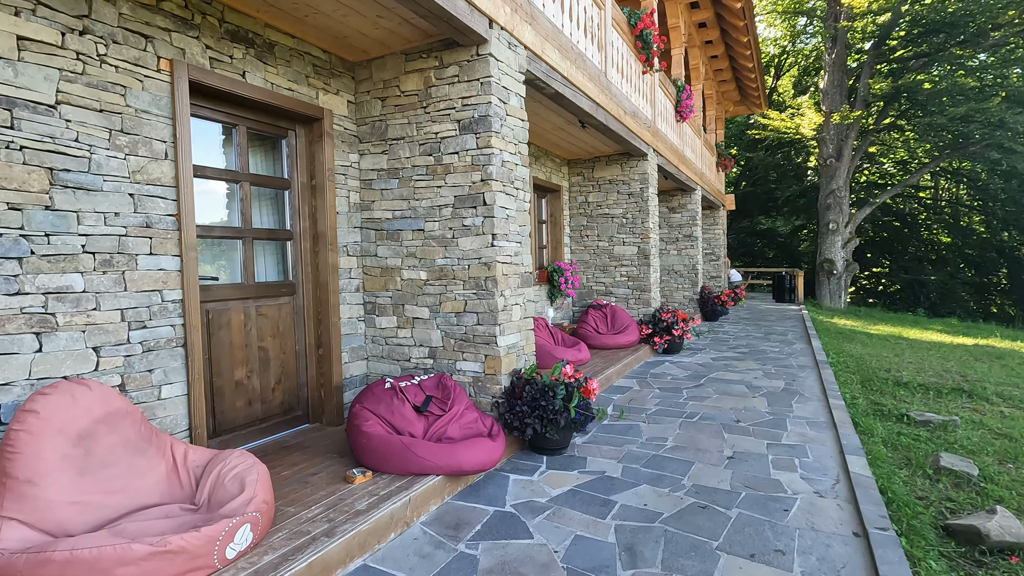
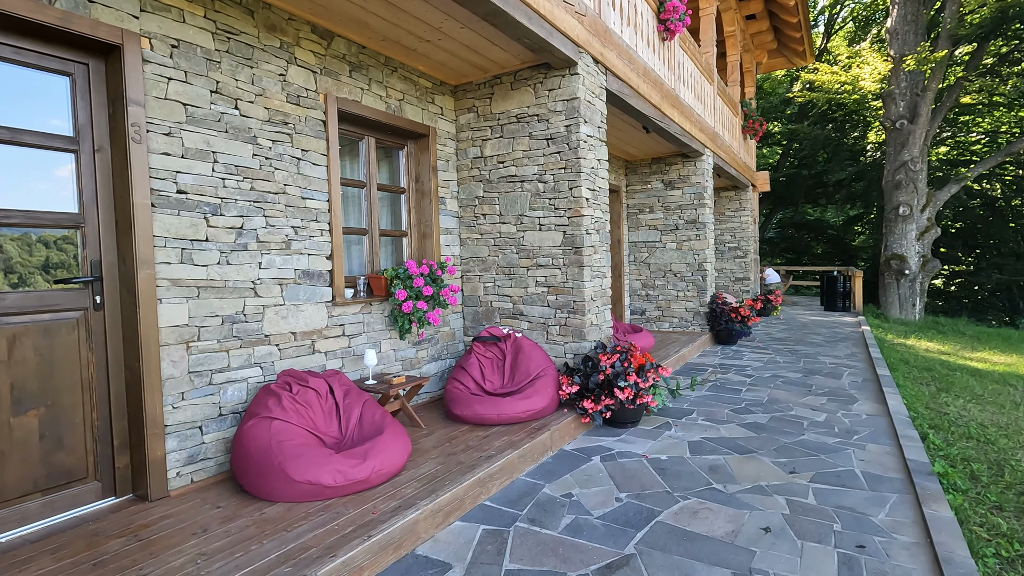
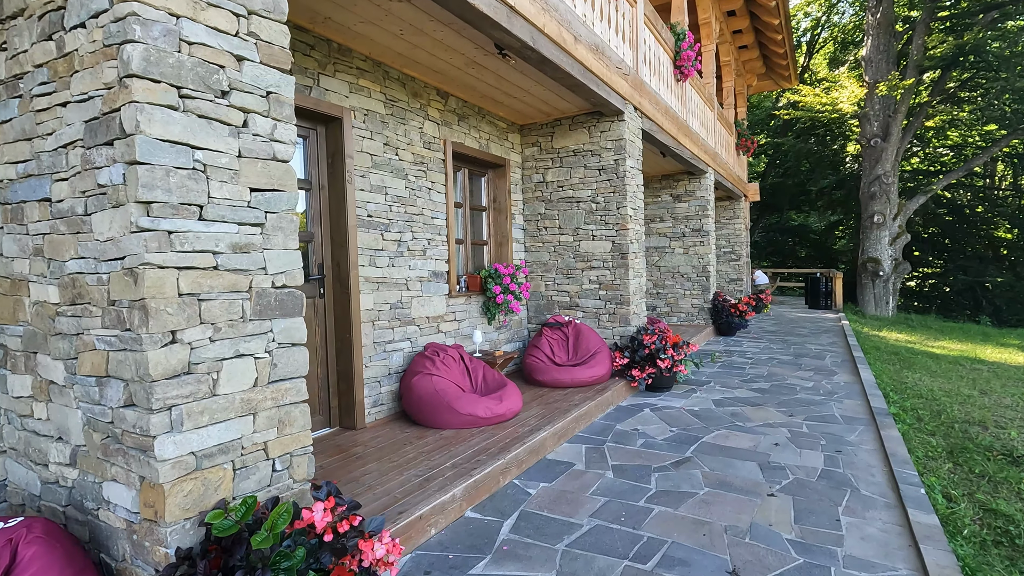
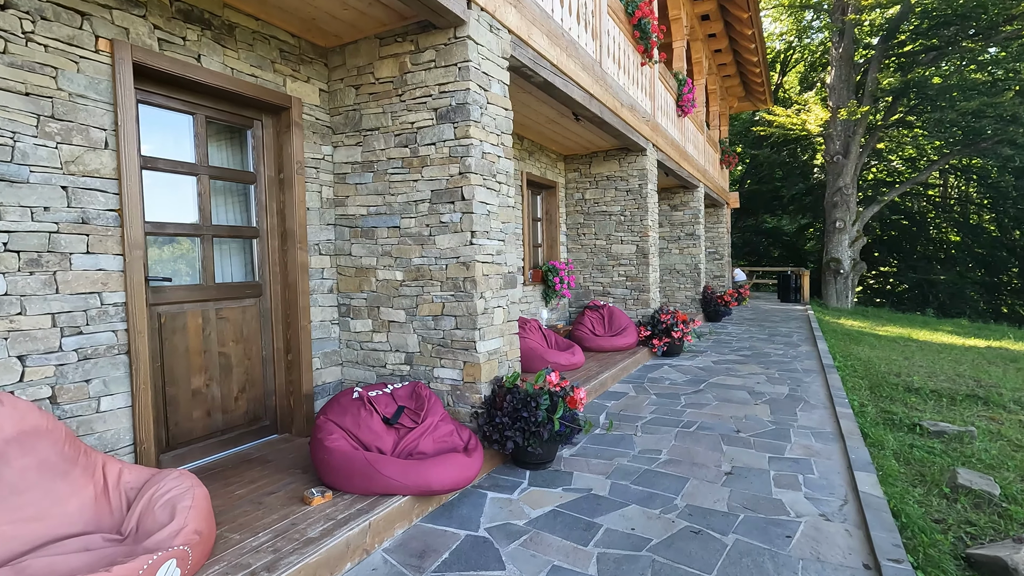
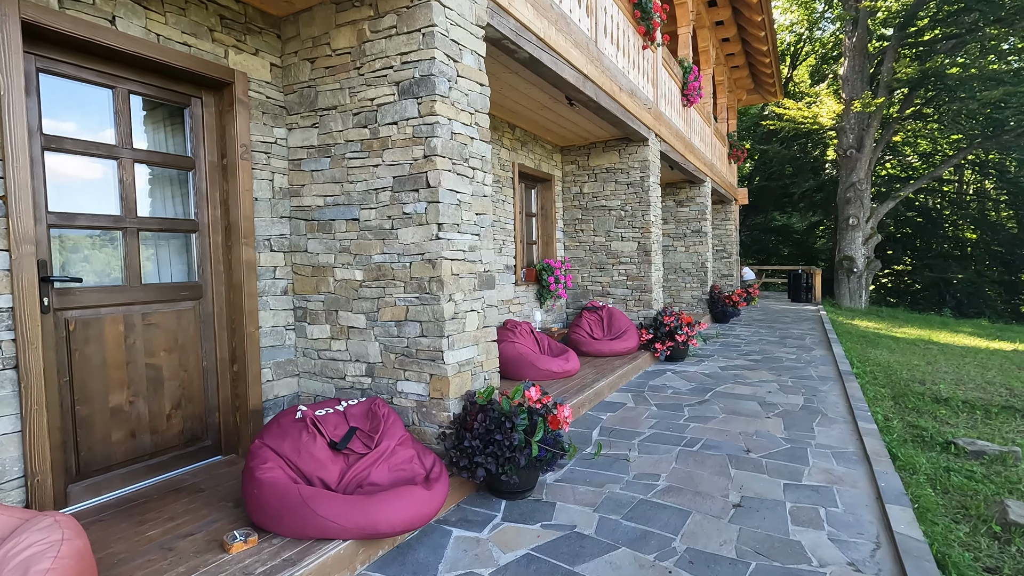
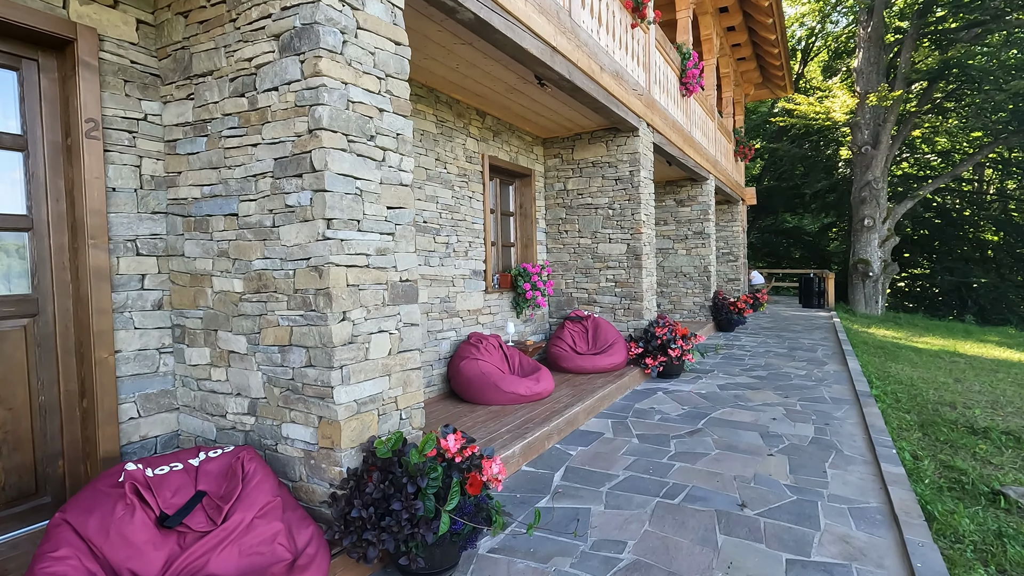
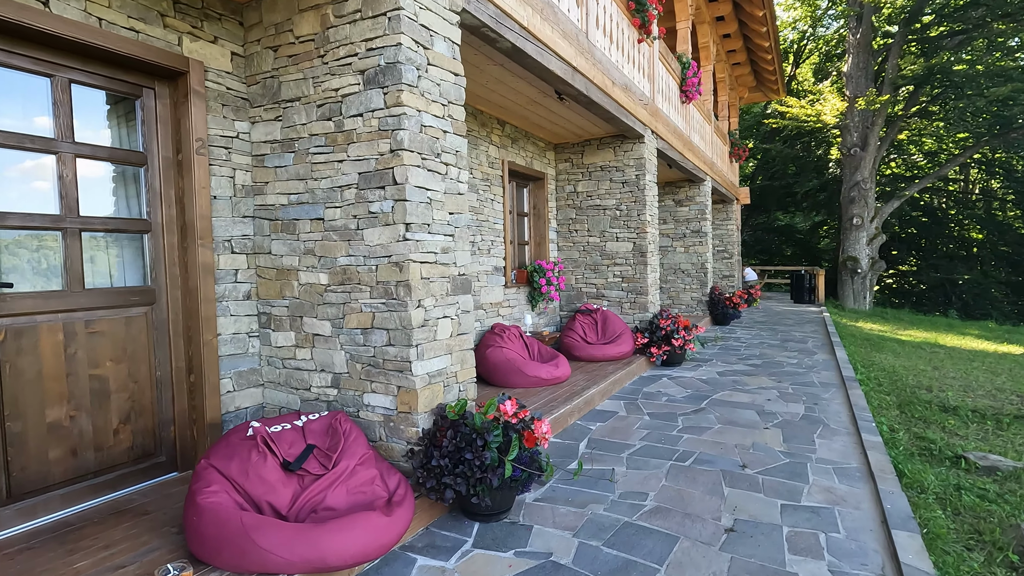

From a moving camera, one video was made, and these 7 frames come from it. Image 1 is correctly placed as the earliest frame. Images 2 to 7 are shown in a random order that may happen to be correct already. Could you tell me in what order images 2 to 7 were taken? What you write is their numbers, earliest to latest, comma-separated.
4, 5, 7, 6, 3, 2
